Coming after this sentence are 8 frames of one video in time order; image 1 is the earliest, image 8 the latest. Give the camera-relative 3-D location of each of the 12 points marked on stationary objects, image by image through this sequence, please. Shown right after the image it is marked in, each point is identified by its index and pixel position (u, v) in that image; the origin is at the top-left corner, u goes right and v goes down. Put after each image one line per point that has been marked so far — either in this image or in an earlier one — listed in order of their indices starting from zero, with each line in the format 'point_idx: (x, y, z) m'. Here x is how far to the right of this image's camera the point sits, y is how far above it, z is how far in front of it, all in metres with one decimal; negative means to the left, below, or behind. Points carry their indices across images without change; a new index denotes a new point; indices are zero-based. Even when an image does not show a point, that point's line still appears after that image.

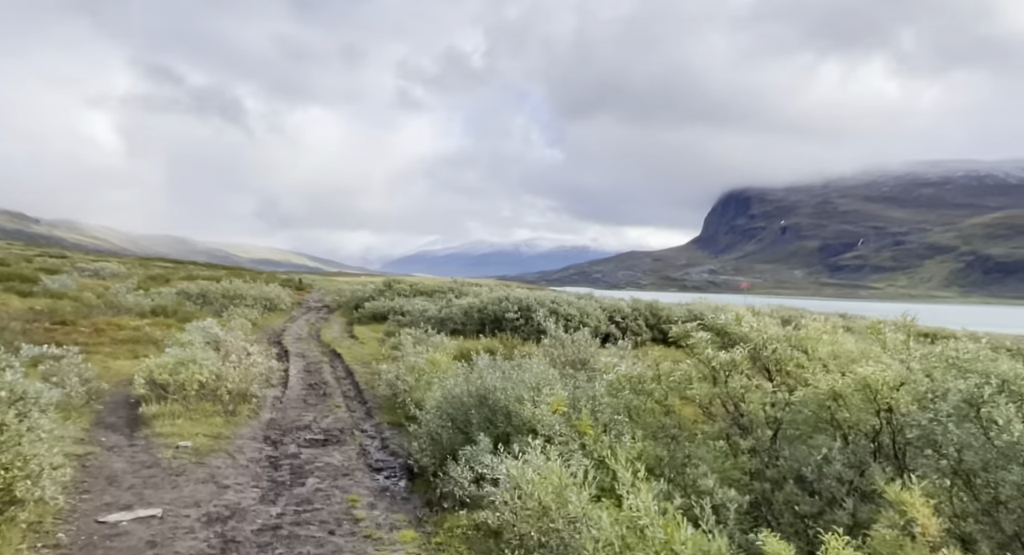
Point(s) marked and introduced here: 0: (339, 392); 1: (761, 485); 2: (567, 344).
0: (-5.2, -3.5, +19.3) m
1: (+2.6, -2.2, +6.8) m
2: (+1.3, -1.7, +15.4) m
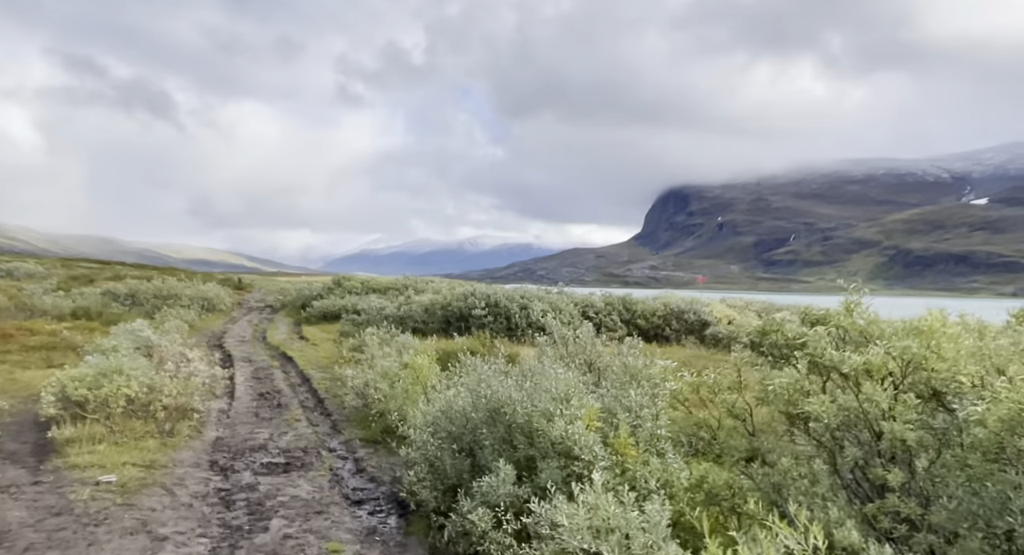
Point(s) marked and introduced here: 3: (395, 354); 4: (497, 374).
0: (-5.7, -3.3, +16.8) m
1: (+3.2, -2.0, +4.9) m
2: (+1.2, -1.5, +13.4) m
3: (-3.2, -2.3, +17.7) m
4: (-0.1, -1.6, +10.2) m
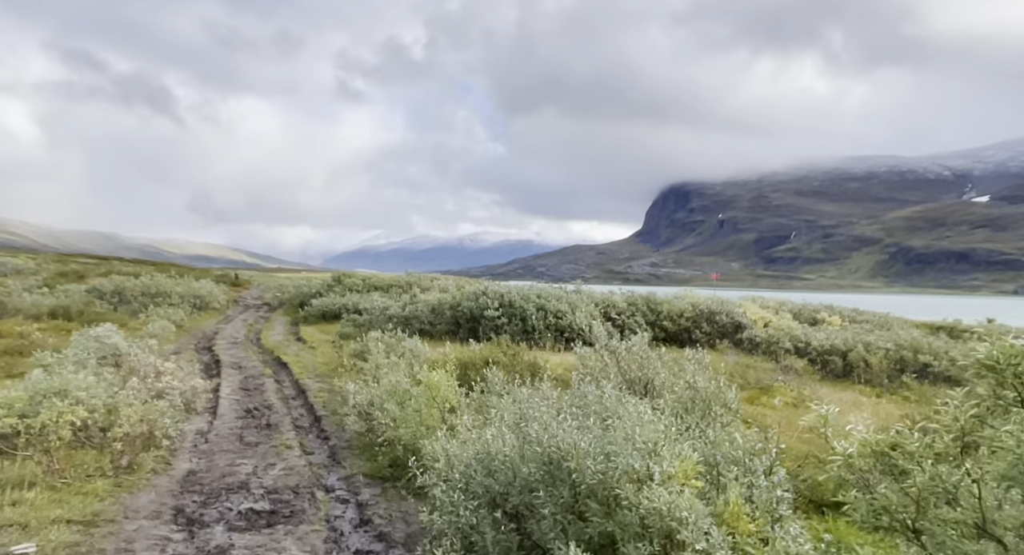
0: (-5.0, -3.3, +14.4) m
1: (+3.8, -2.0, +2.5) m
2: (+1.8, -1.5, +11.0) m
3: (-2.6, -2.2, +15.3) m
4: (+0.5, -1.6, +7.7) m
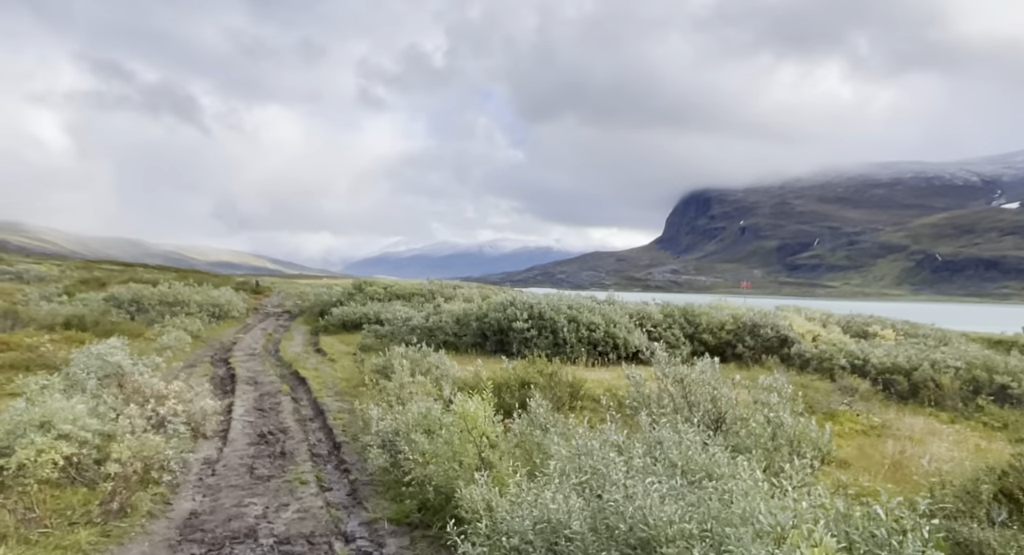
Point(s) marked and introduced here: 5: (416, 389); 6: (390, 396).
0: (-4.2, -3.5, +13.0) m
1: (+4.3, -2.2, +0.9) m
2: (+2.5, -1.7, +9.5) m
3: (-1.7, -2.5, +13.9) m
4: (+1.1, -1.8, +6.2) m
5: (-2.1, -2.5, +14.2) m
6: (-2.8, -2.7, +14.6) m
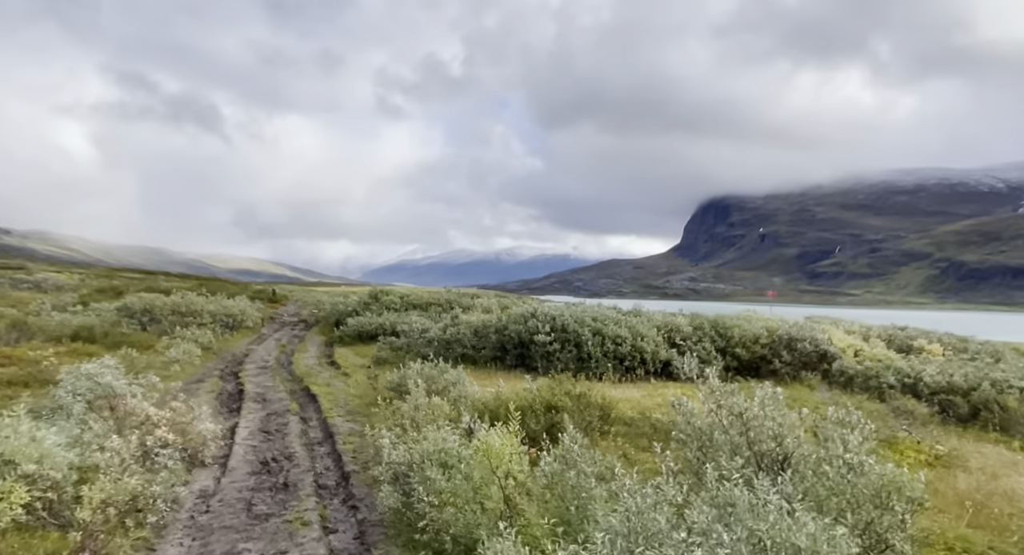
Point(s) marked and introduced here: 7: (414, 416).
0: (-3.7, -3.8, +11.9) m
1: (+4.4, -2.3, -0.5) m
2: (+2.9, -1.9, +8.1) m
3: (-1.2, -2.7, +12.7) m
4: (+1.4, -1.9, +5.0) m
5: (-1.6, -2.8, +13.0) m
6: (-2.2, -3.0, +13.4) m
7: (-2.0, -2.9, +13.3) m
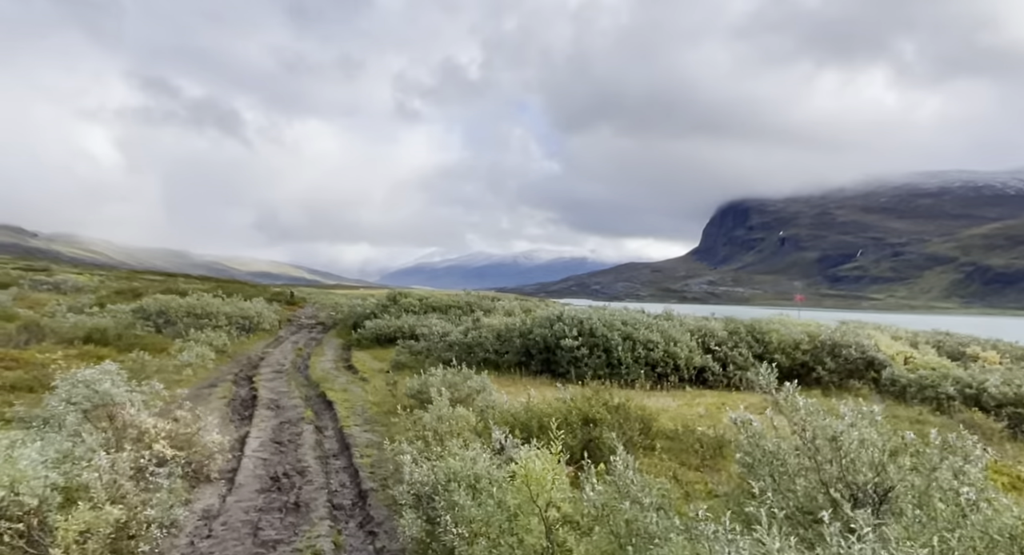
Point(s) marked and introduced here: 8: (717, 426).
0: (-3.2, -3.7, +10.8) m
1: (+4.7, -2.2, -1.8) m
2: (+3.4, -1.9, +6.9) m
3: (-0.6, -2.7, +11.5) m
4: (+1.8, -1.9, +3.7) m
5: (-1.0, -2.7, +11.8) m
6: (-1.6, -3.0, +12.3) m
7: (-1.4, -2.8, +12.1) m
8: (+4.4, -3.3, +13.9) m
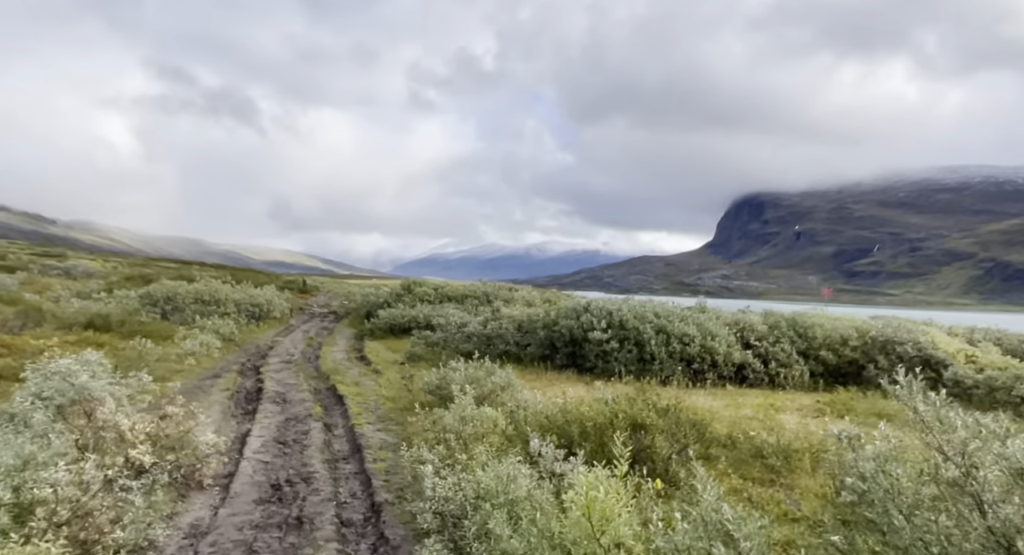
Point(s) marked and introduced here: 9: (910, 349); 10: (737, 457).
0: (-2.6, -3.4, +9.3) m
1: (+5.0, -2.1, -3.4) m
2: (+3.9, -1.7, +5.2) m
3: (-0.1, -2.4, +9.9) m
4: (+2.2, -1.7, +2.1) m
5: (-0.4, -2.4, +10.3) m
6: (-1.0, -2.7, +10.7) m
7: (-0.8, -2.5, +10.6) m
8: (+5.0, -3.0, +12.3) m
9: (+12.5, -2.2, +20.0) m
10: (+3.8, -3.0, +10.6) m
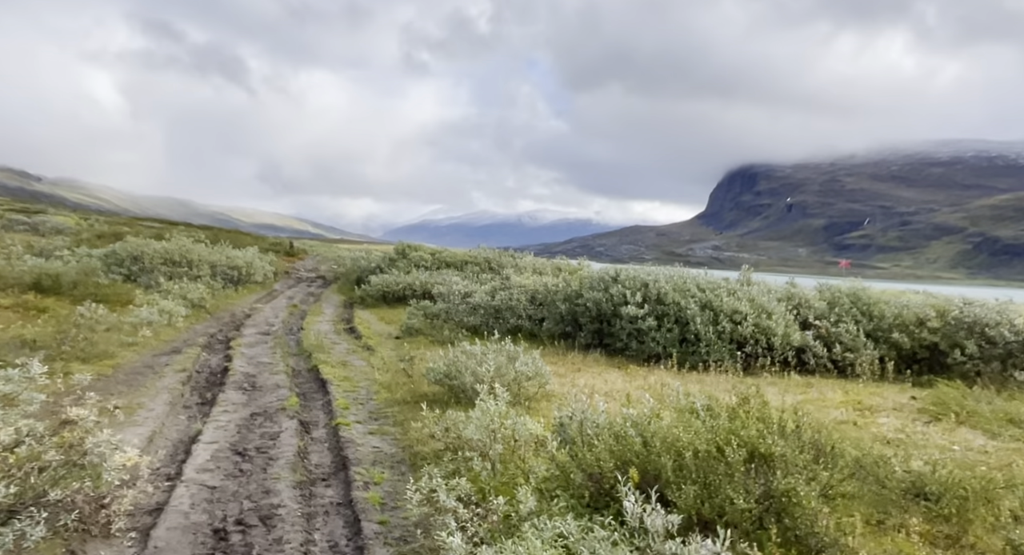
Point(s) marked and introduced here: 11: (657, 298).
0: (-2.0, -2.9, +6.0) m
1: (+5.8, -2.4, -6.7) m
2: (+4.6, -1.5, +1.9) m
3: (+0.6, -2.0, +6.6) m
4: (+3.0, -1.7, -1.2) m
5: (+0.2, -1.9, +7.0) m
6: (-0.4, -2.1, +7.4) m
7: (-0.2, -2.0, +7.3) m
8: (+5.6, -2.5, +9.1) m
9: (+13.0, -1.5, +16.9) m
10: (+4.4, -2.5, +7.4) m
11: (+4.1, -0.6, +18.4) m
